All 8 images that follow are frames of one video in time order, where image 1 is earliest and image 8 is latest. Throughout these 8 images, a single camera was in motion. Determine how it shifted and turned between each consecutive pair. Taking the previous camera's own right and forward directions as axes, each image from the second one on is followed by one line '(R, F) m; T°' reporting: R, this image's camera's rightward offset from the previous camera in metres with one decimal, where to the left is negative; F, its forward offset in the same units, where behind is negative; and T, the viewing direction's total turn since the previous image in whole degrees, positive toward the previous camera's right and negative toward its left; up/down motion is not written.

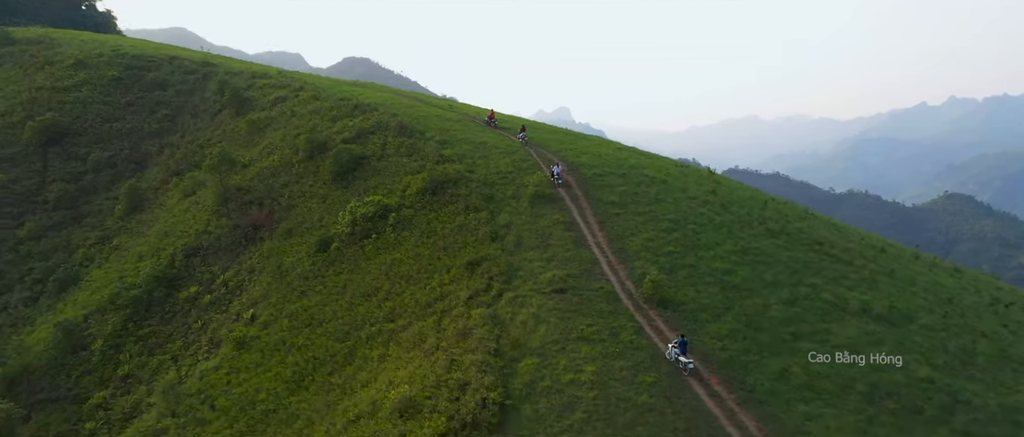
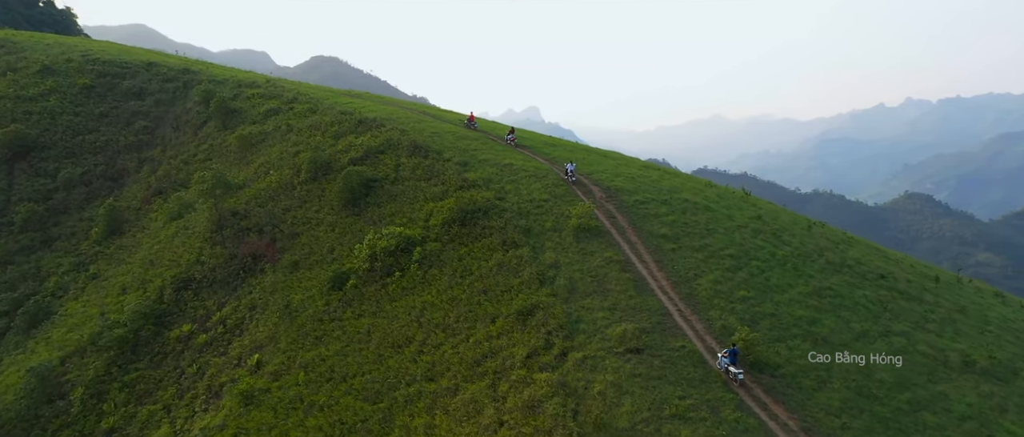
(-2.8, +2.1) m; +2°
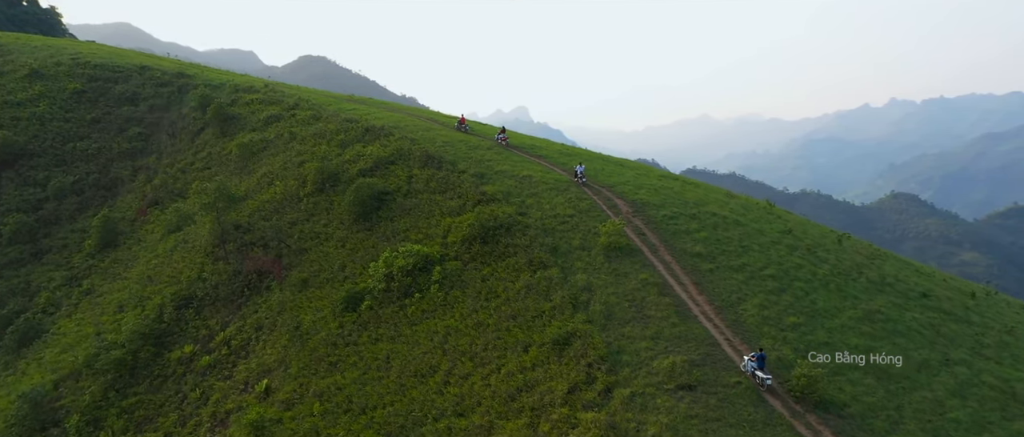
(-1.4, +1.1) m; +1°
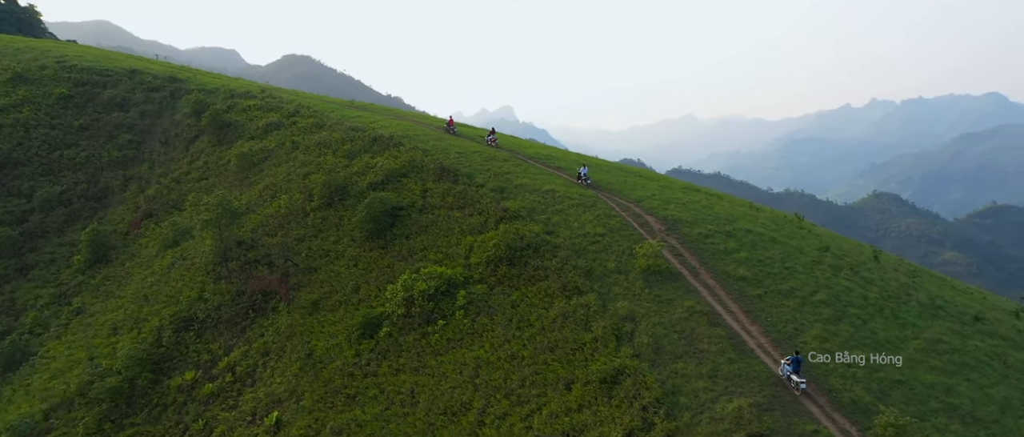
(-1.7, +1.3) m; +1°
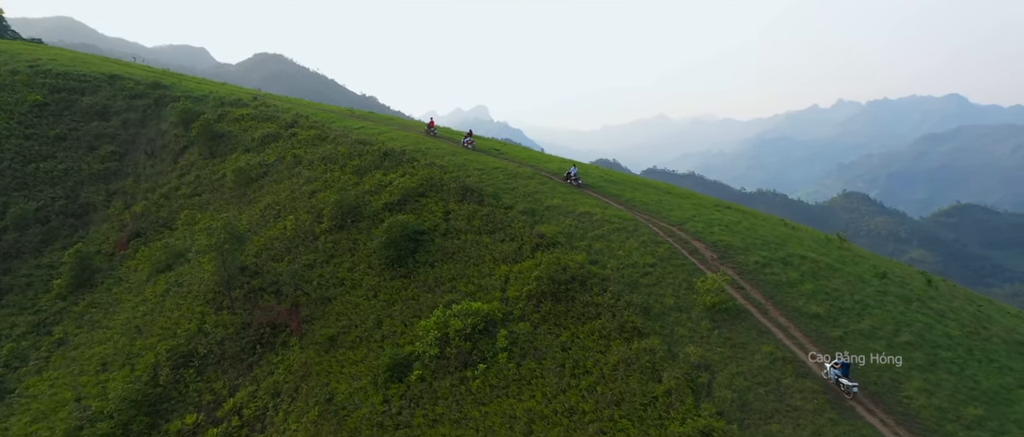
(-2.5, +1.9) m; +2°
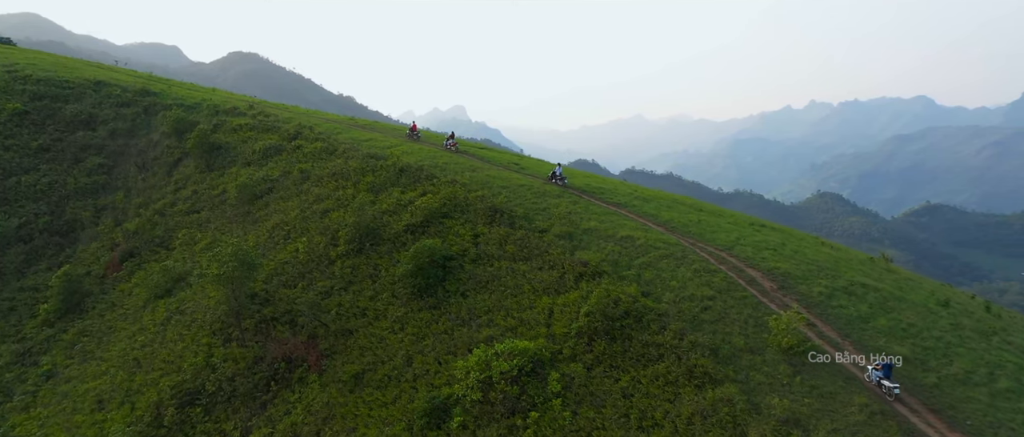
(-2.4, +1.7) m; +1°
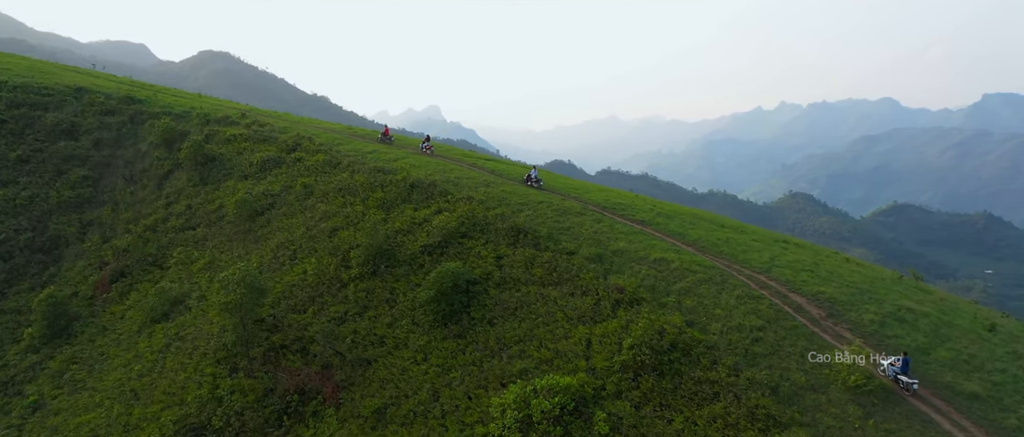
(-1.9, +1.3) m; +2°
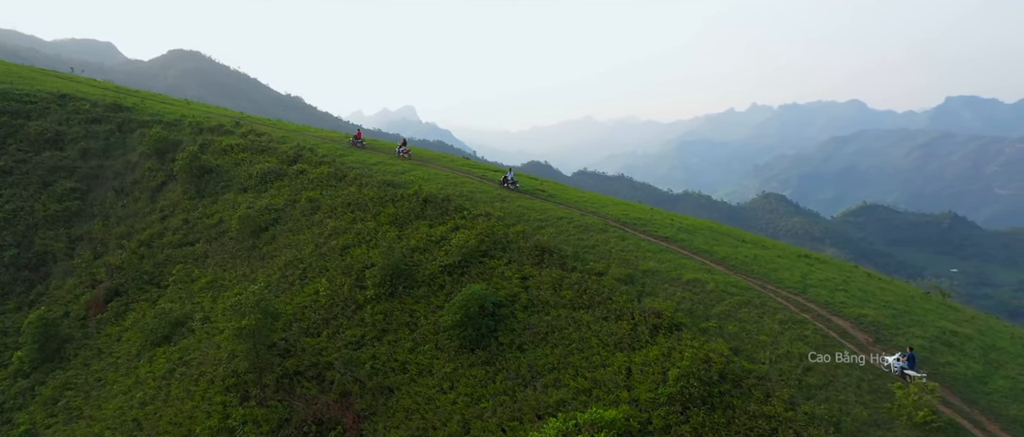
(-1.8, +1.0) m; +1°
